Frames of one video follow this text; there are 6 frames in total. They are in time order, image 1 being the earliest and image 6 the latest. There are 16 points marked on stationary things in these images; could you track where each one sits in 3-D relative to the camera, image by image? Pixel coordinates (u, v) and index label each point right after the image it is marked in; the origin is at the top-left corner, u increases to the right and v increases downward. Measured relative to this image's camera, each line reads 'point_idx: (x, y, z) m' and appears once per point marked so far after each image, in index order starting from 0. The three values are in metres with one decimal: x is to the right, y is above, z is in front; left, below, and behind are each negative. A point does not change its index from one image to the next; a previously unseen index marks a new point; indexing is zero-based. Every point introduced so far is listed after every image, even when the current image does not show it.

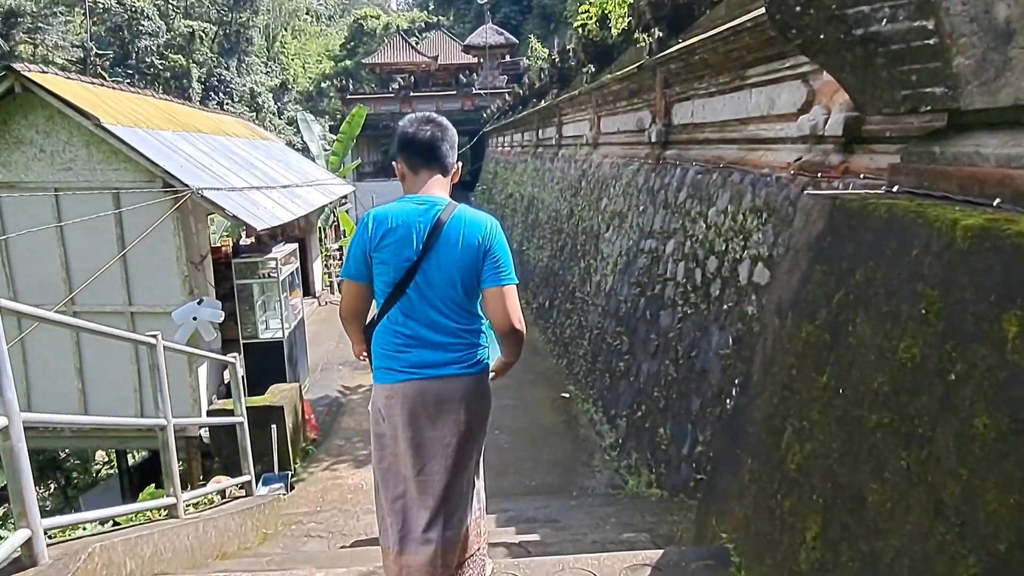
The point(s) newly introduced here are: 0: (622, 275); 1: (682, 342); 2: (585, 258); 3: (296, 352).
0: (+0.9, +0.1, +6.2) m
1: (+1.0, -0.3, +4.6) m
2: (+0.7, +0.3, +7.6) m
3: (-2.0, -0.6, +7.2) m
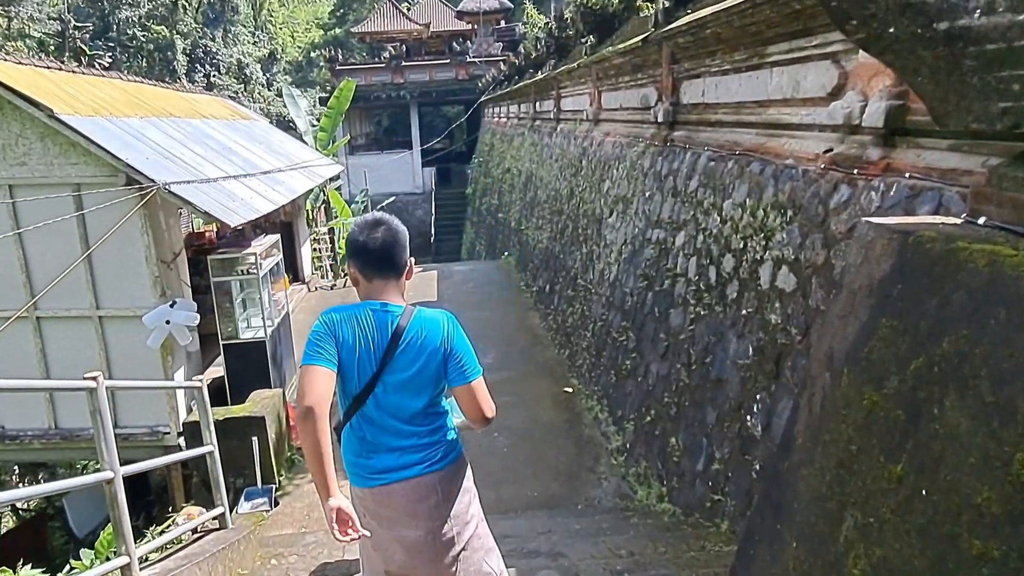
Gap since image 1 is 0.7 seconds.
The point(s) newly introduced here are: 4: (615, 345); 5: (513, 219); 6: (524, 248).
0: (+0.9, +0.2, +5.8) m
1: (+1.0, -0.3, +4.2) m
2: (+0.7, +0.4, +7.2) m
3: (-2.0, -0.5, +6.8) m
4: (+0.8, -0.4, +5.8) m
5: (0.0, +1.1, +12.9) m
6: (+0.2, +0.6, +11.2) m
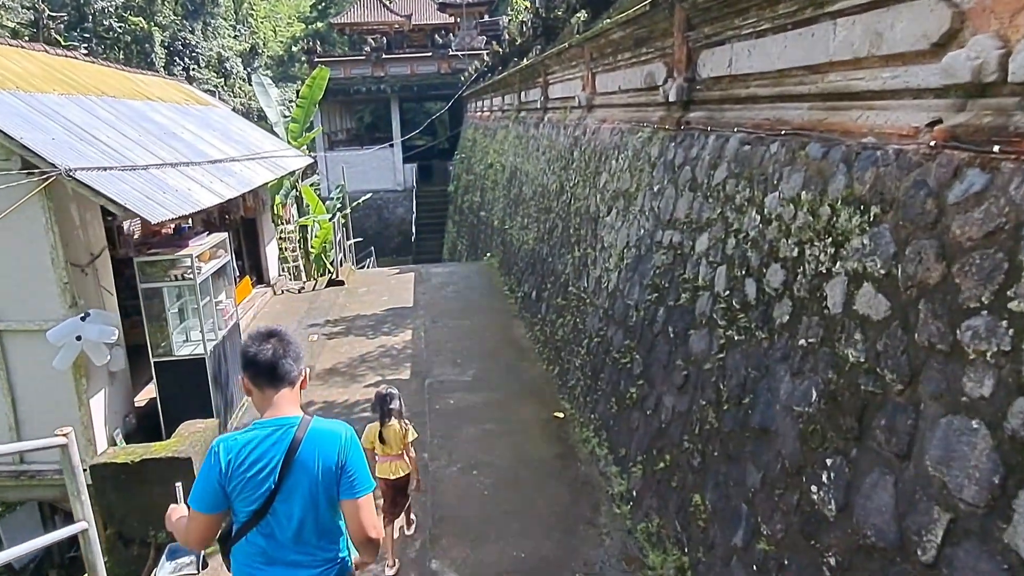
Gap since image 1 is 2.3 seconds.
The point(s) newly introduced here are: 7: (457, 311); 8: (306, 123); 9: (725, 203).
0: (+0.7, +0.1, +4.9) m
1: (+0.9, -0.4, +3.3) m
2: (+0.5, +0.3, +6.3) m
3: (-2.1, -0.6, +5.8) m
4: (+0.7, -0.5, +4.9) m
5: (-0.2, +1.1, +11.9) m
6: (-0.1, +0.5, +10.3) m
7: (-0.6, -0.3, +9.1) m
8: (-3.8, +3.0, +14.2) m
9: (+1.0, +0.4, +3.6) m
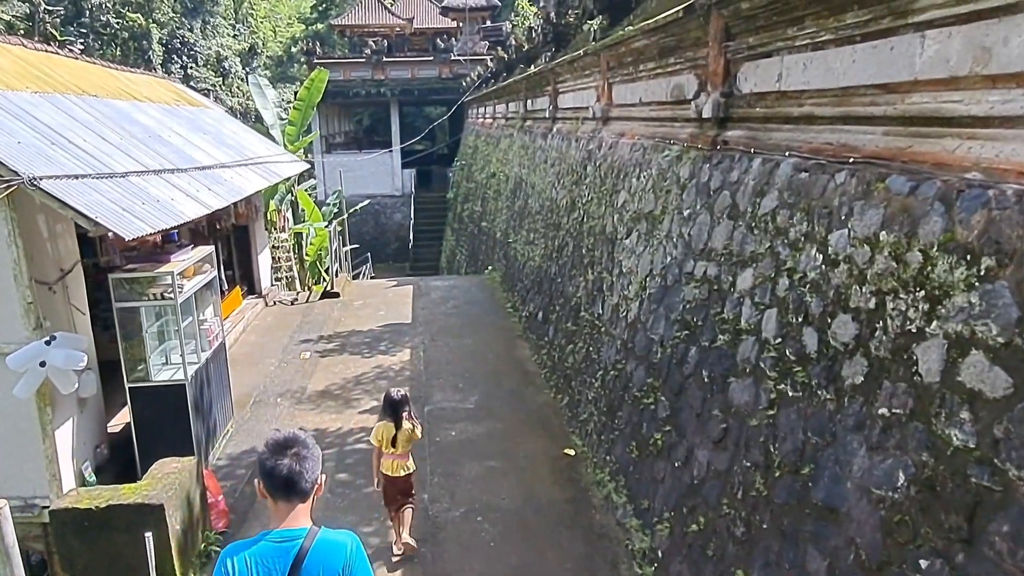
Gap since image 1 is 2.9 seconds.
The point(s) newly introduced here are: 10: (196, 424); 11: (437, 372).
0: (+0.8, -0.1, +4.4) m
1: (+1.0, -0.6, +2.9) m
2: (+0.6, +0.2, +5.9) m
3: (-2.1, -0.7, +5.4) m
4: (+0.7, -0.7, +4.4) m
5: (-0.2, +0.9, +11.5) m
6: (0.0, +0.3, +9.8) m
7: (-0.6, -0.5, +8.7) m
8: (-3.7, +2.9, +13.7) m
9: (+1.1, +0.2, +3.2) m
10: (-2.0, -0.9, +5.0) m
11: (-0.7, -0.8, +7.2) m
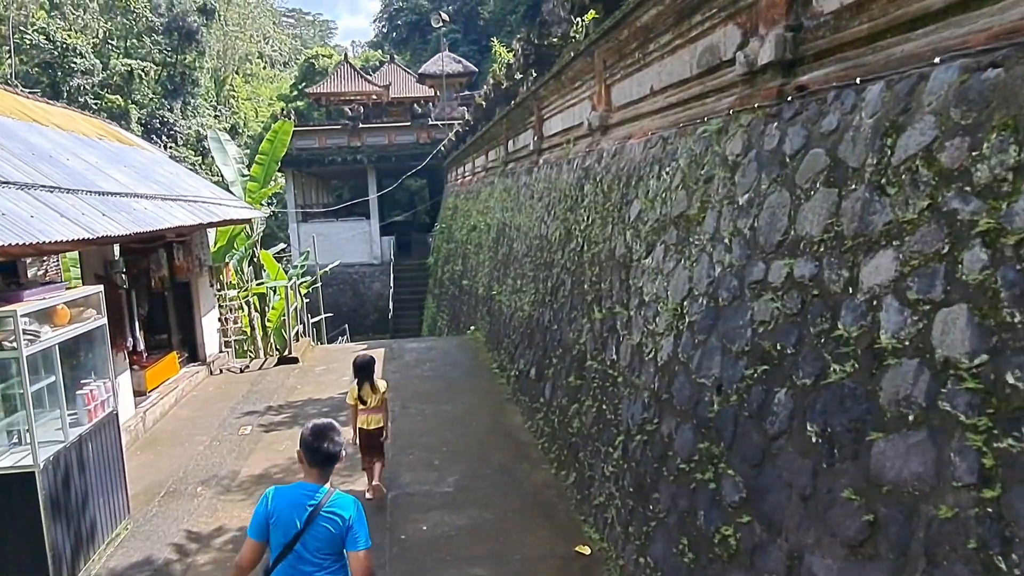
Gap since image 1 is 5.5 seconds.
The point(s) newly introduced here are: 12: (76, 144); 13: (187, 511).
0: (+0.8, -0.2, +3.1) m
1: (+1.0, -0.5, +1.5) m
2: (+0.5, -0.1, +4.6) m
3: (-2.1, -1.0, +3.9) m
4: (+0.7, -0.8, +3.1) m
5: (-0.4, +0.1, +10.2) m
6: (-0.2, -0.3, +8.5) m
7: (-0.7, -1.0, +7.2) m
8: (-4.0, +1.7, +12.6) m
9: (+1.0, +0.2, +1.9) m
10: (-2.1, -1.1, +3.5) m
11: (-0.8, -1.2, +5.7) m
12: (-3.4, +1.1, +6.1) m
13: (-1.9, -1.3, +4.5) m
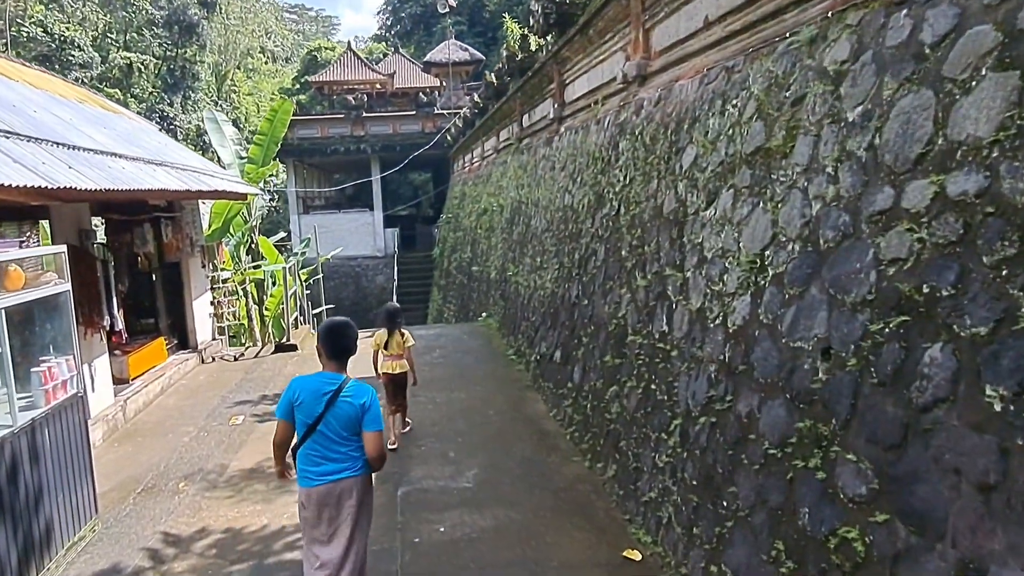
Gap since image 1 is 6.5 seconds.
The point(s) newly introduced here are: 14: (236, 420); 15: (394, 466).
0: (+0.9, 0.0, +2.5) m
1: (+1.1, -0.3, +0.9) m
2: (+0.7, +0.1, +3.9) m
3: (-2.0, -0.8, +3.3) m
4: (+0.8, -0.6, +2.4) m
5: (-0.2, +0.3, +9.6) m
6: (0.0, -0.1, +7.9) m
7: (-0.6, -0.8, +6.6) m
8: (-3.8, +1.9, +12.0) m
9: (+1.2, +0.4, +1.3) m
10: (-1.9, -0.9, +2.9) m
11: (-0.6, -1.0, +5.1) m
12: (-3.3, +1.3, +5.5) m
13: (-1.8, -1.1, +3.9) m
14: (-2.0, -1.0, +5.6) m
15: (-0.7, -1.1, +4.6) m
